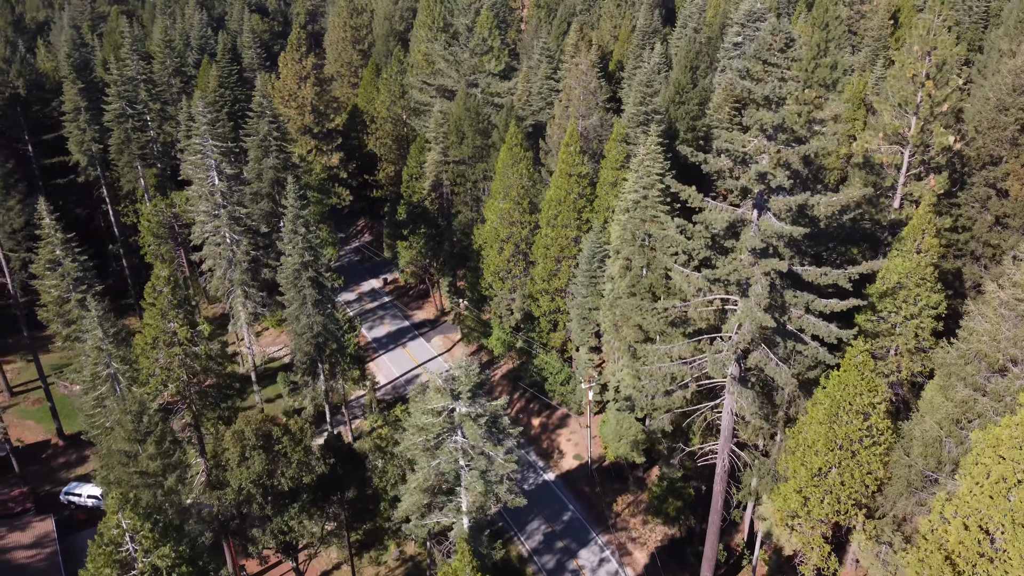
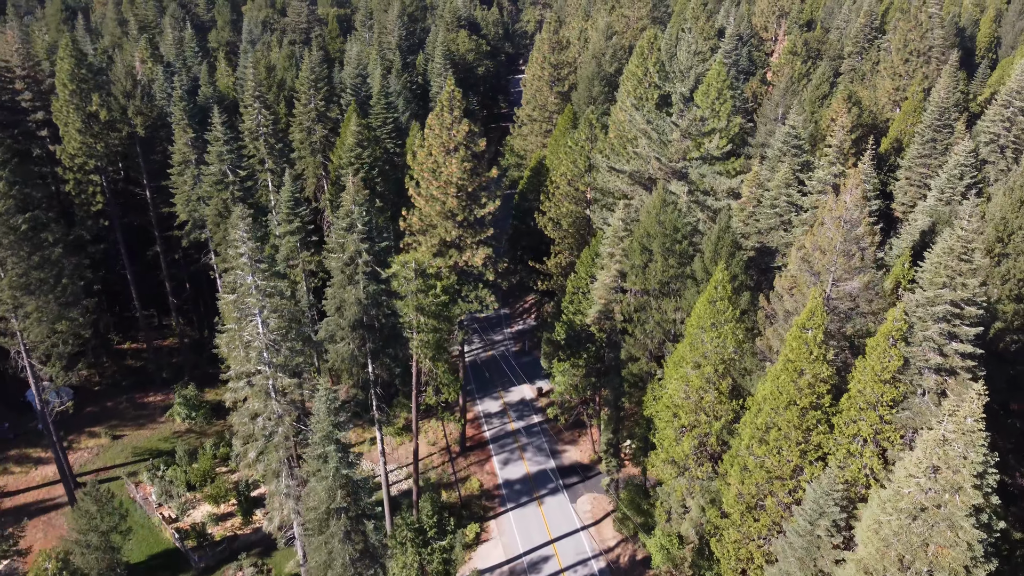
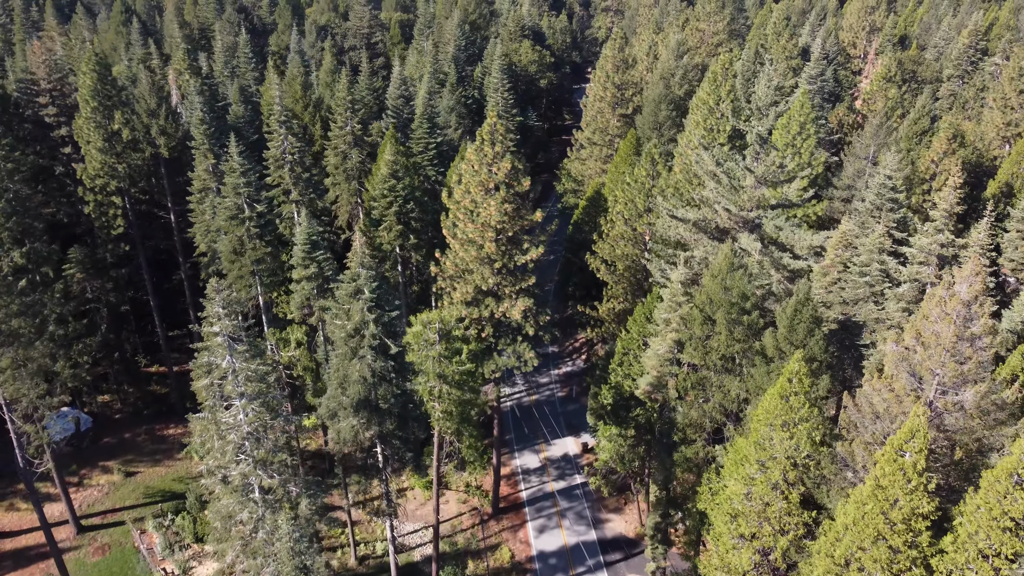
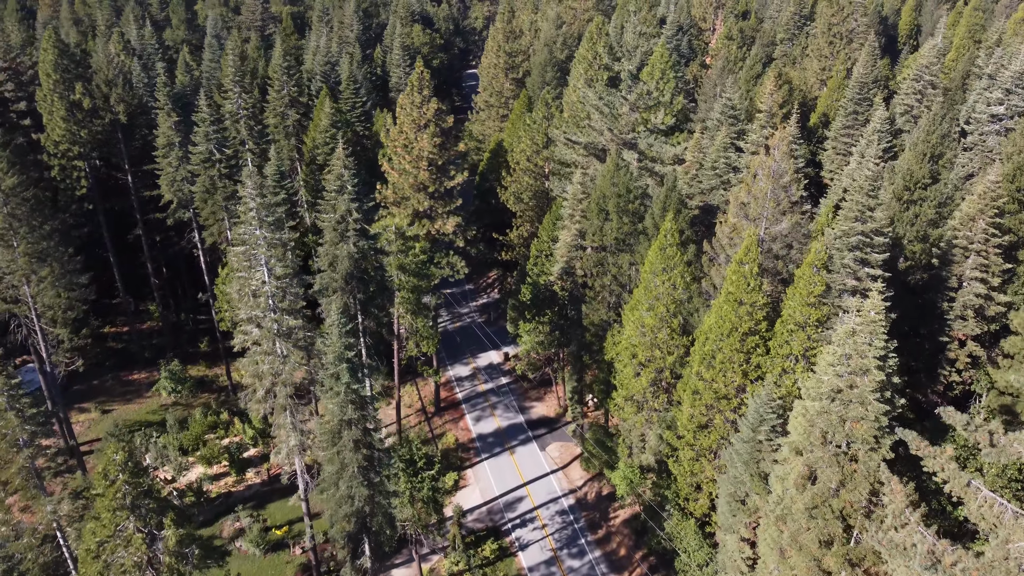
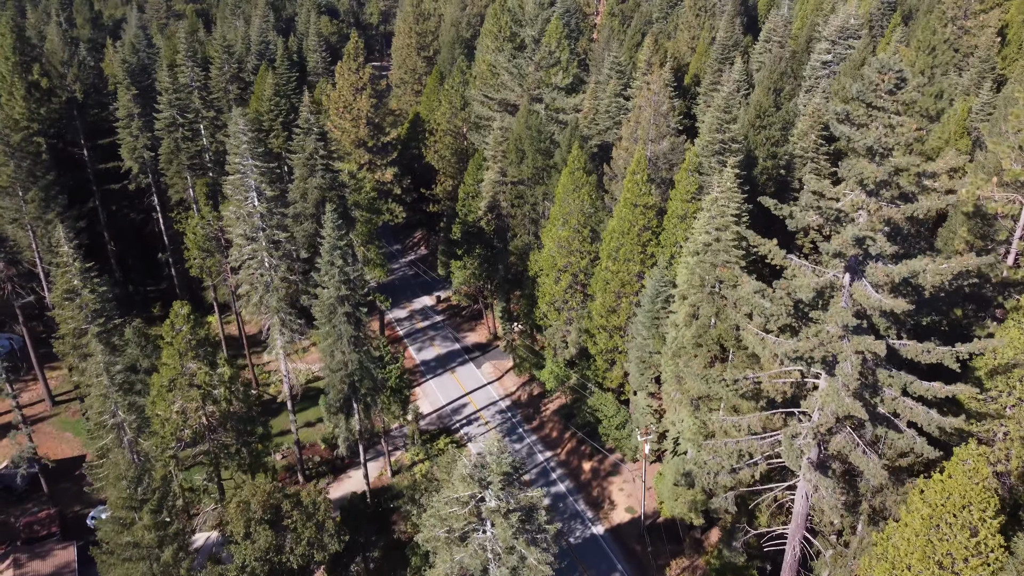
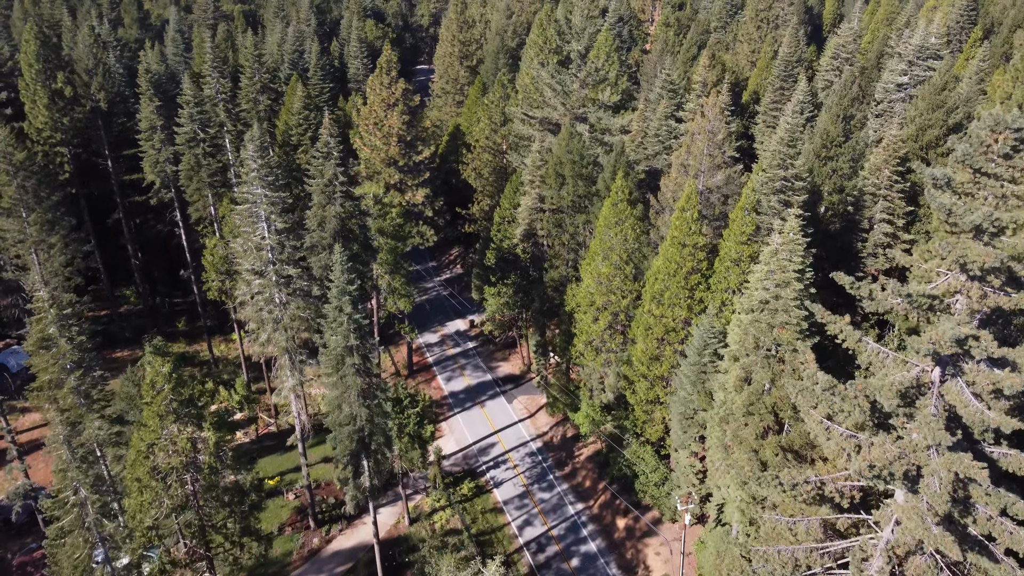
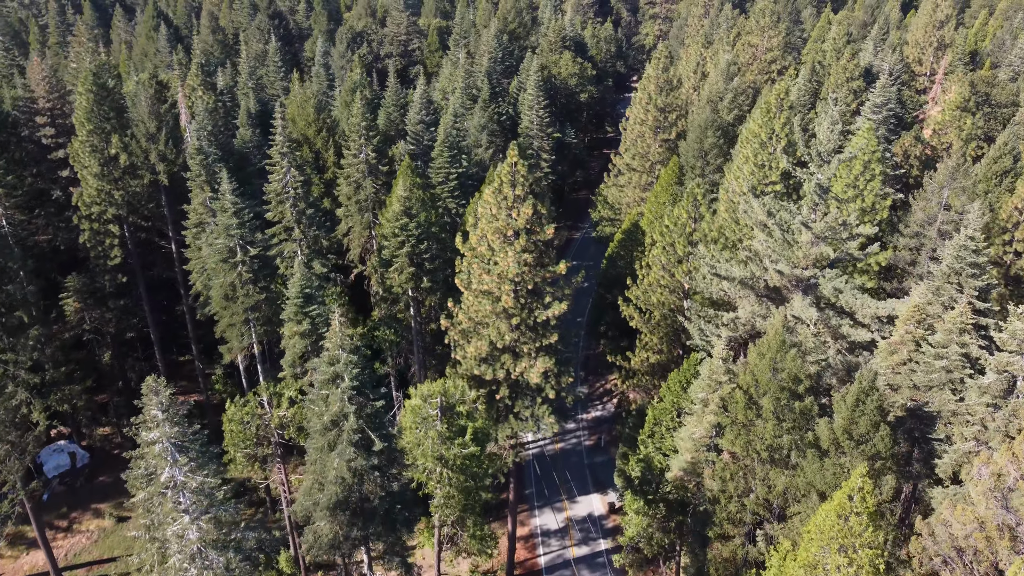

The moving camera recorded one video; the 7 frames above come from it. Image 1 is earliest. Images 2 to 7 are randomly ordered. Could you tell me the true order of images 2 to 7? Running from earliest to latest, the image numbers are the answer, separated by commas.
5, 6, 4, 2, 3, 7
